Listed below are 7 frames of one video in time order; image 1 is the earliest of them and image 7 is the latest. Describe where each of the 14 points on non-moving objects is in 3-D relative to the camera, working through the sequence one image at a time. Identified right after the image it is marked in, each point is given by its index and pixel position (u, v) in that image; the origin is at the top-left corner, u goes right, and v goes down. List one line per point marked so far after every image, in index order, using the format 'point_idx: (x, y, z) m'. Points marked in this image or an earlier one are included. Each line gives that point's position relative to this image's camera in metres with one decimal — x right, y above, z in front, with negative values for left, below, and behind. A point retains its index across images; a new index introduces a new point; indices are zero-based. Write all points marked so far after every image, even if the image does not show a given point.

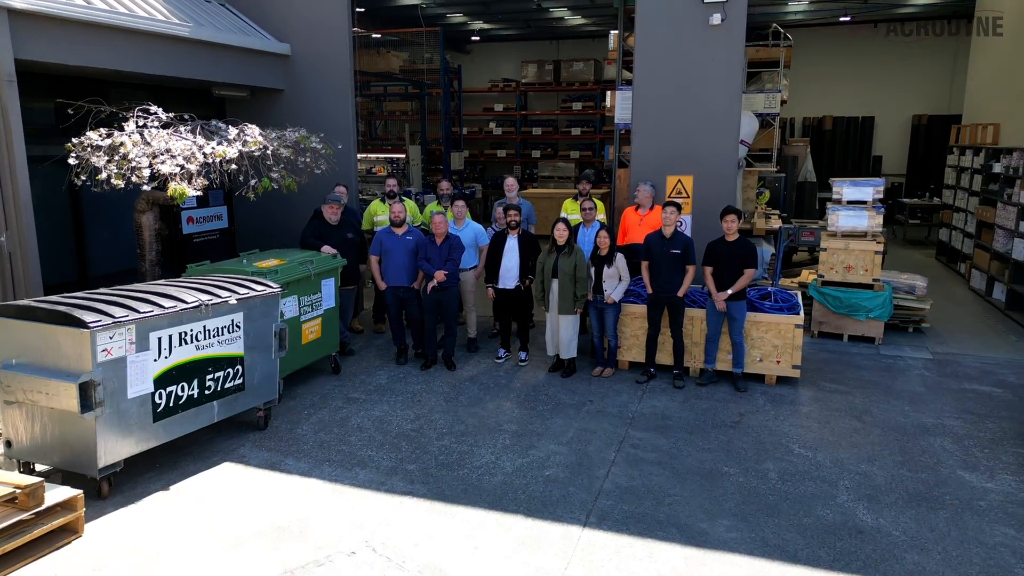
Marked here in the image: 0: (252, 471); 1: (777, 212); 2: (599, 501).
0: (-1.8, -1.3, +5.0) m
1: (+4.0, +1.2, +11.0) m
2: (+0.6, -1.3, +4.6) m
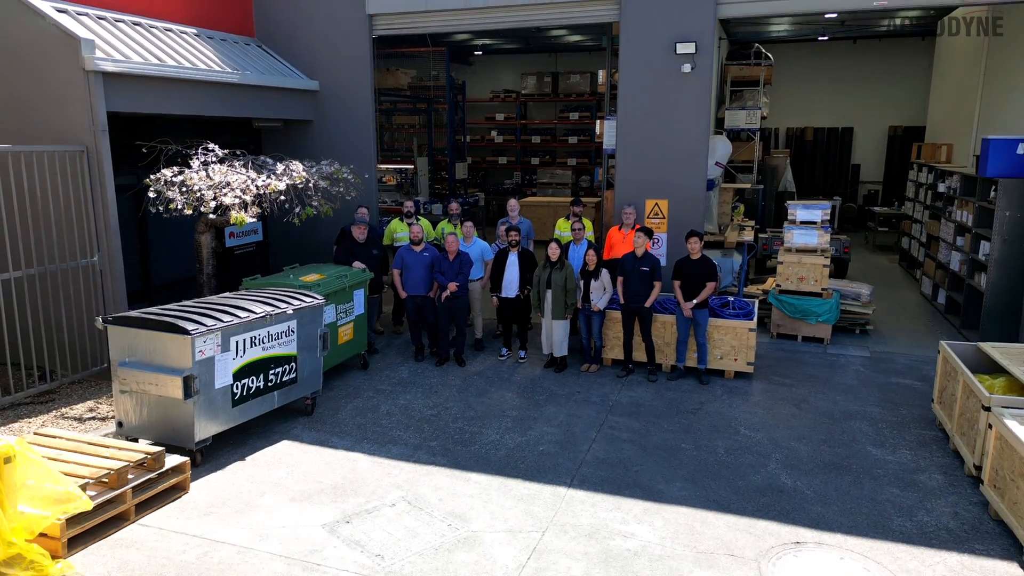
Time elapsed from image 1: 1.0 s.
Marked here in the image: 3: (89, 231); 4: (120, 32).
0: (-1.8, -1.4, +6.3) m
1: (+4.0, +1.1, +12.3) m
2: (+0.6, -1.5, +5.9) m
3: (-4.0, +0.6, +6.9) m
4: (-4.2, +2.7, +7.8) m
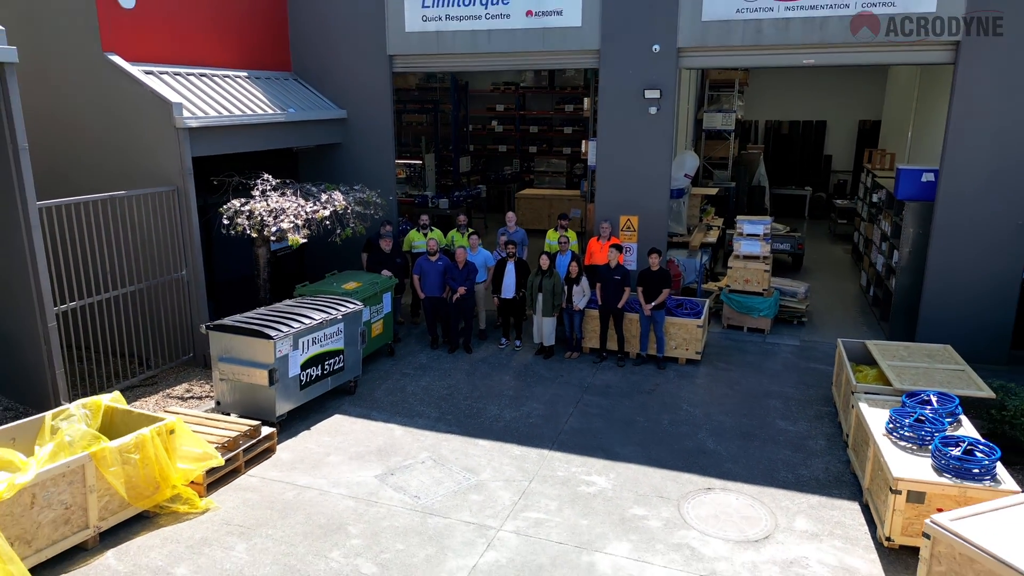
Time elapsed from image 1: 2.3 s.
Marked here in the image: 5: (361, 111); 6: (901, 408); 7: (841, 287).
0: (-1.8, -1.5, +8.4) m
1: (+4.0, +1.3, +14.2) m
2: (+0.5, -1.6, +8.0) m
3: (-4.1, +0.5, +8.9) m
4: (-4.2, +2.7, +9.6) m
5: (-2.4, +2.9, +11.8) m
6: (+3.6, -1.1, +6.8) m
7: (+6.1, 0.0, +13.4) m
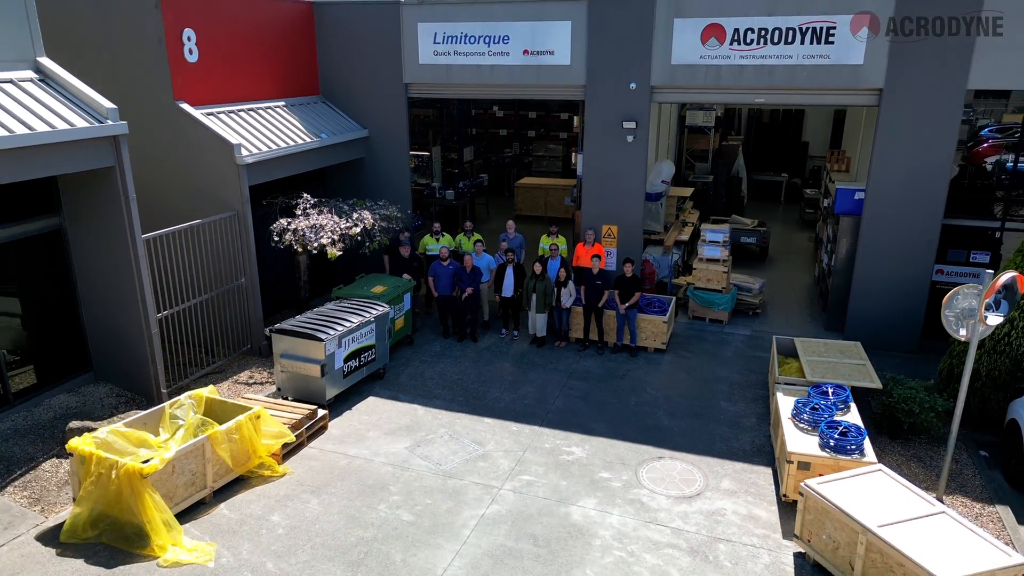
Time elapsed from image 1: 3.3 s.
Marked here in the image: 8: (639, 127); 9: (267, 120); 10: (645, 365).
0: (-1.8, -1.6, +10.5) m
1: (+4.0, +1.5, +16.1) m
2: (+0.5, -1.8, +10.1) m
3: (-4.1, +0.4, +10.9) m
4: (-4.2, +2.6, +11.5) m
5: (-2.5, +2.9, +13.7) m
6: (+3.6, -1.3, +8.9) m
7: (+6.0, +0.2, +15.5) m
8: (+2.1, +2.7, +12.2) m
9: (-4.0, +2.8, +12.0) m
10: (+2.1, -1.2, +11.6) m
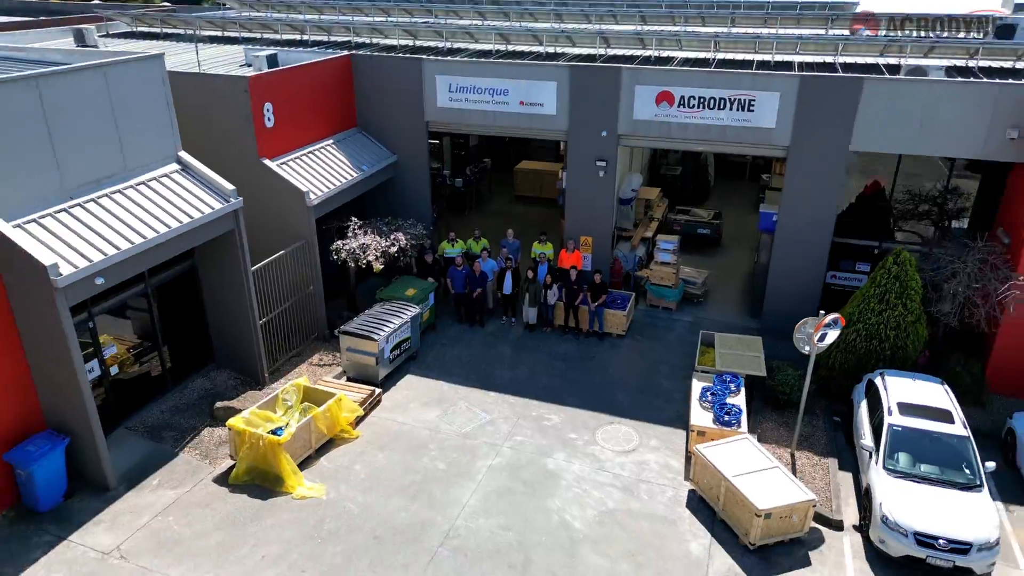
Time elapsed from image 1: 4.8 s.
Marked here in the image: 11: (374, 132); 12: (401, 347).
0: (-1.9, -1.8, +14.6) m
1: (+3.9, +1.9, +19.8) m
2: (+0.5, -2.0, +14.3) m
3: (-4.1, +0.2, +14.8) m
4: (-4.2, +2.5, +15.1) m
5: (-2.5, +3.1, +17.2) m
6: (+3.6, -1.7, +13.0) m
7: (+6.0, +0.6, +19.3) m
8: (+2.1, +2.7, +15.8) m
9: (-4.1, +2.8, +15.6) m
10: (+2.1, -1.3, +15.6) m
11: (-3.3, +3.7, +17.3) m
12: (-2.2, -1.2, +14.5) m
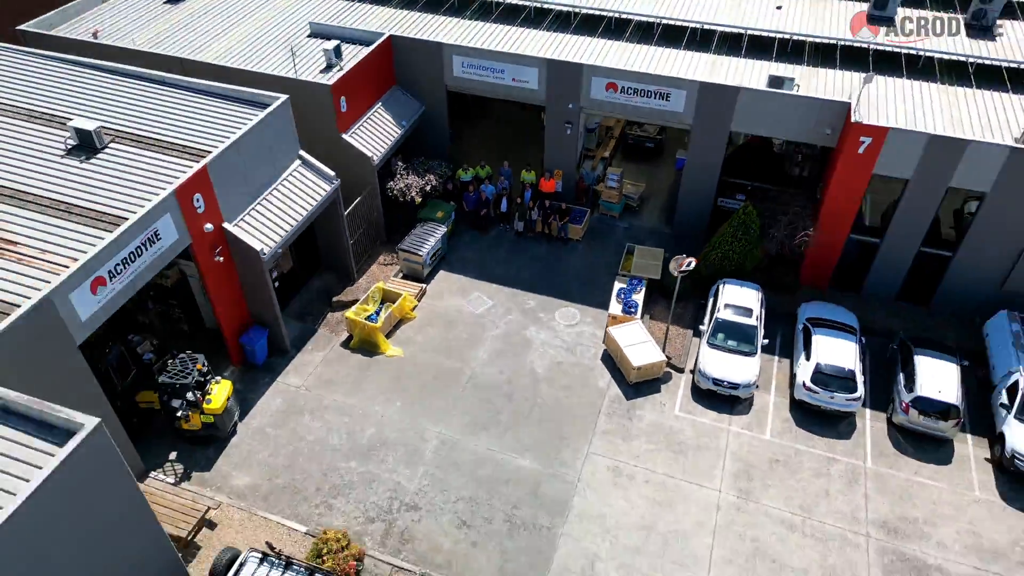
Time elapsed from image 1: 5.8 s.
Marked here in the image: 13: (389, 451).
0: (-2.0, +0.5, +23.2) m
1: (+3.8, +5.6, +27.1) m
2: (+0.3, +0.2, +22.9) m
3: (-4.3, +2.5, +22.8) m
4: (-4.4, +4.8, +22.4) m
5: (-2.6, +6.0, +24.3) m
6: (+3.4, +0.1, +21.7) m
7: (+5.9, +4.2, +27.0) m
8: (+1.9, +5.1, +23.0) m
9: (-4.2, +5.1, +22.8) m
10: (+1.9, +1.3, +24.0) m
11: (-3.4, +6.6, +24.1) m
12: (-2.4, +1.1, +23.0) m
13: (-3.0, -4.0, +17.8) m
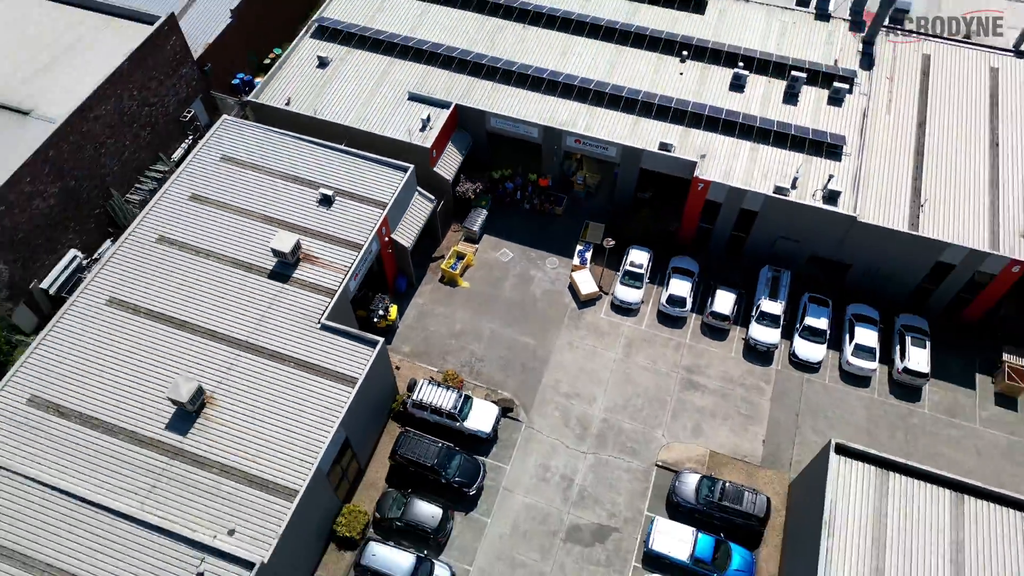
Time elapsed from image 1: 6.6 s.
0: (-1.4, +3.2, +43.4) m
1: (+4.5, +9.0, +45.9) m
2: (+0.9, +2.8, +43.2) m
3: (-3.6, +5.0, +42.5) m
4: (-3.7, +7.1, +41.6) m
5: (-2.0, +8.7, +43.1) m
6: (+4.0, +2.3, +42.0) m
7: (+6.5, +7.6, +46.1) m
8: (+2.6, +7.5, +42.1) m
9: (-3.6, +7.5, +41.9) m
10: (+2.6, +4.1, +44.0) m
11: (-2.8, +9.2, +42.8) m
12: (-1.7, +3.6, +43.0) m
13: (-2.4, -2.5, +39.3) m
